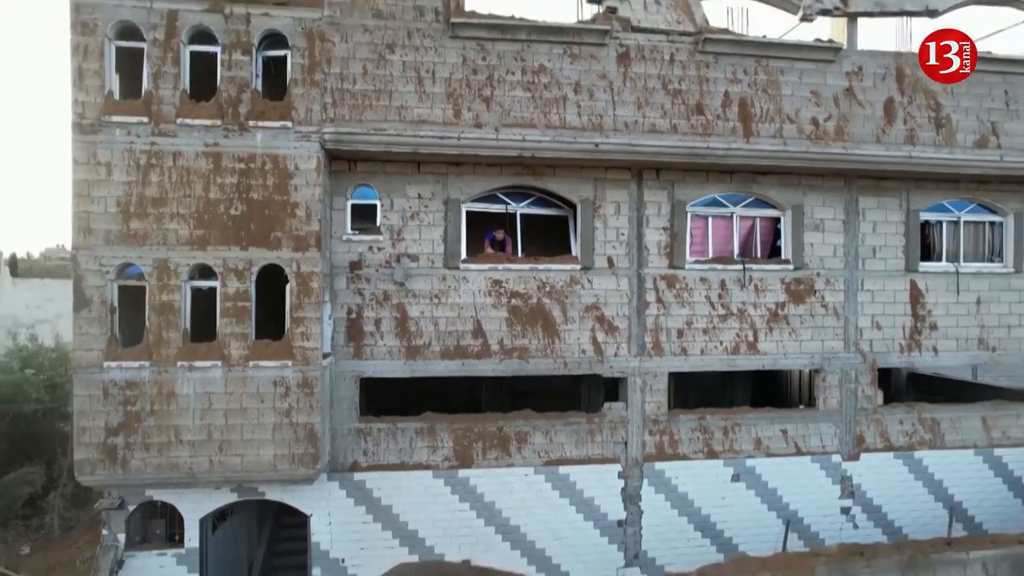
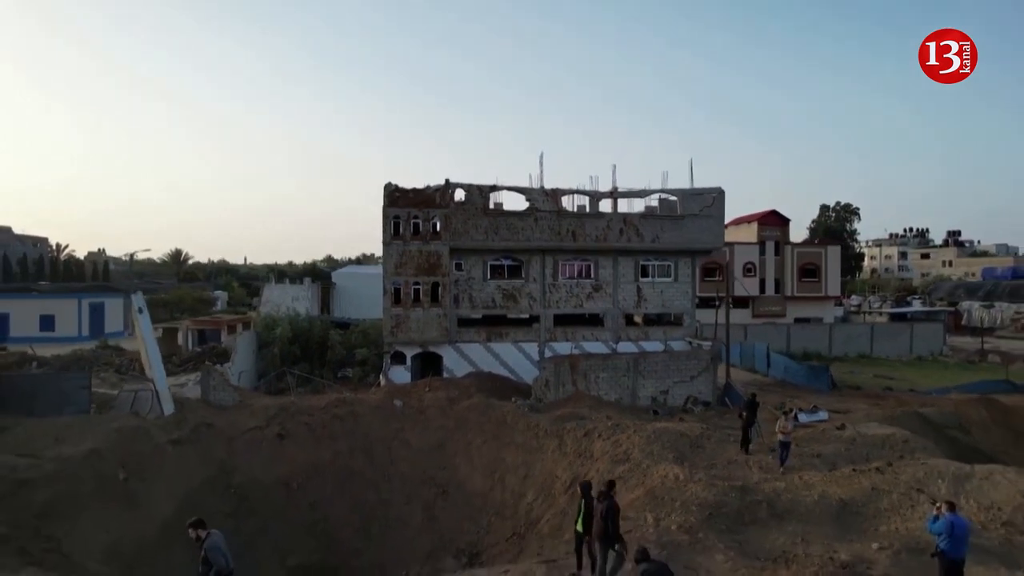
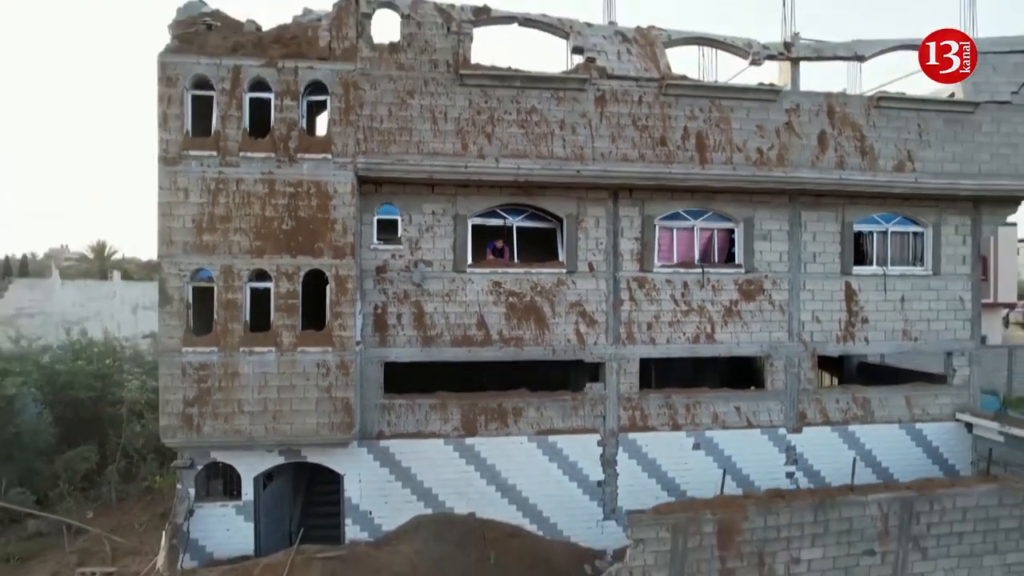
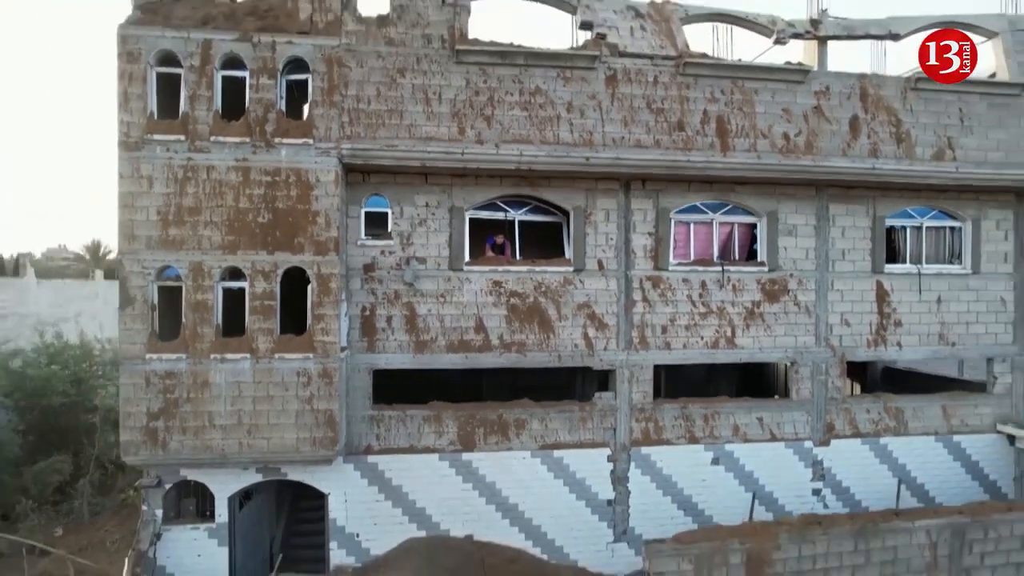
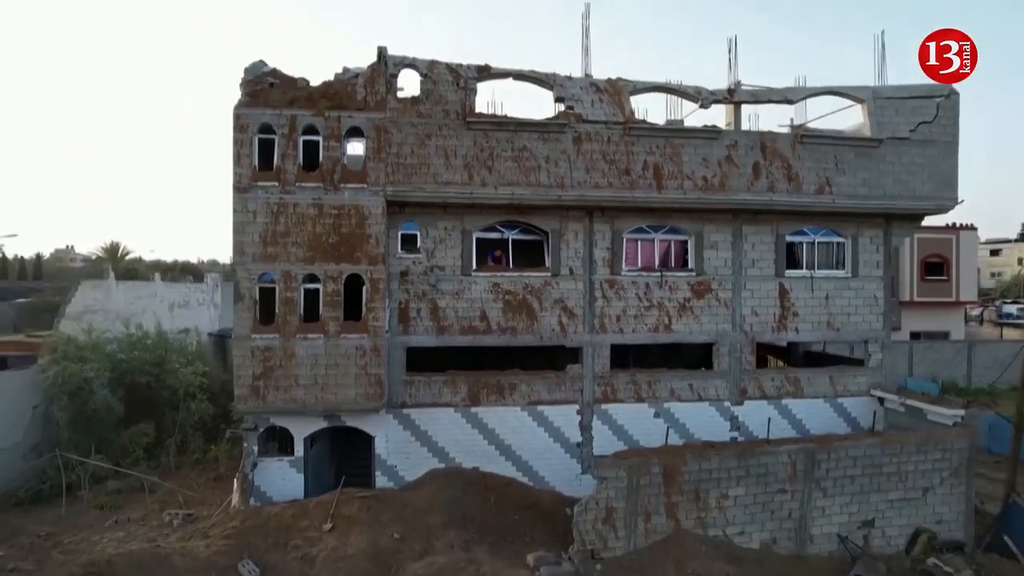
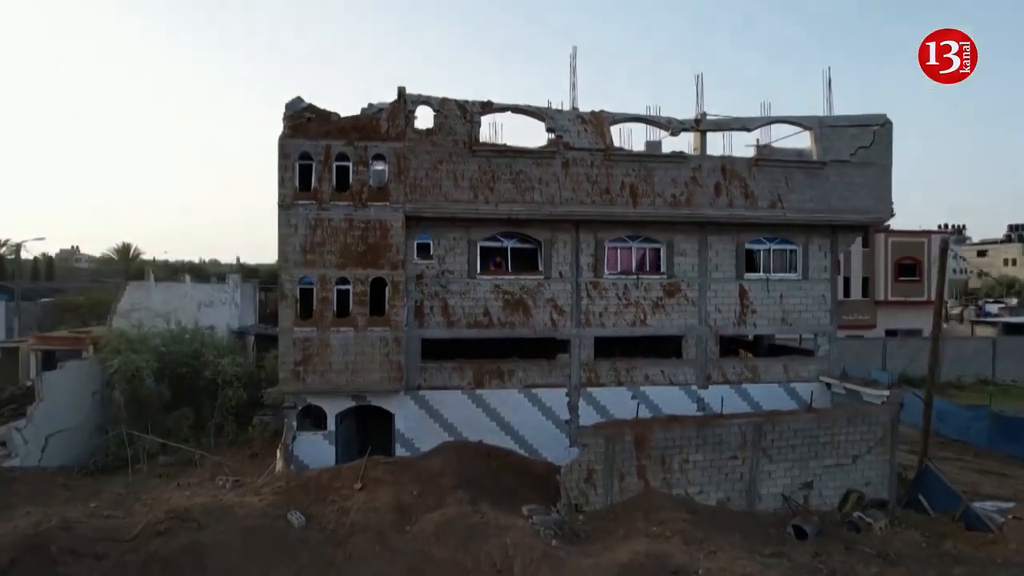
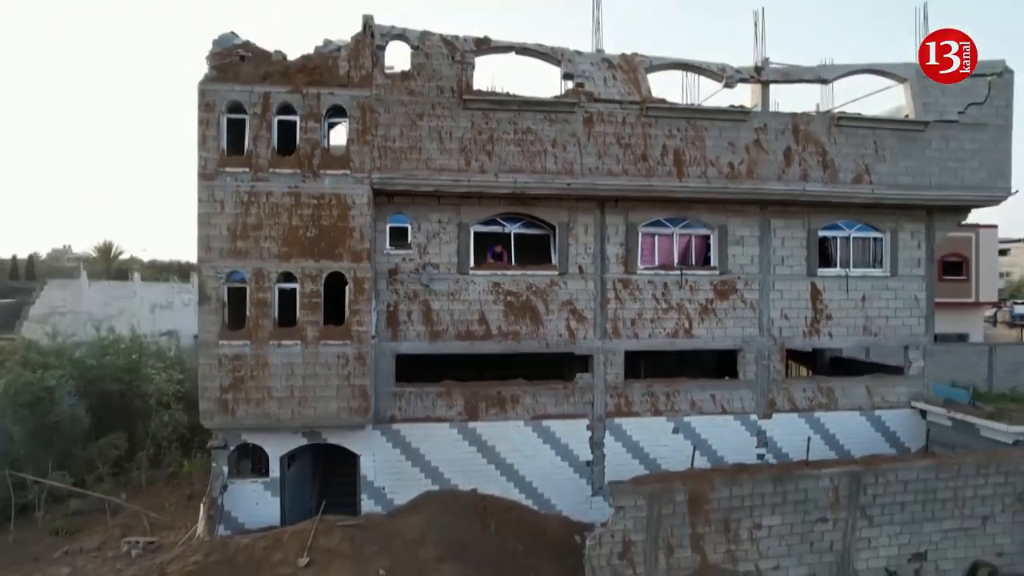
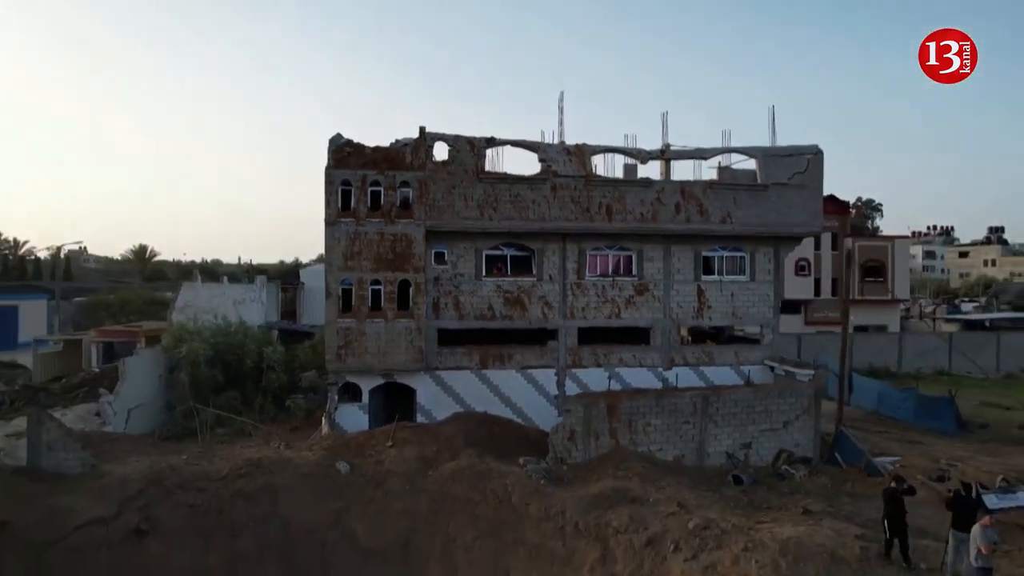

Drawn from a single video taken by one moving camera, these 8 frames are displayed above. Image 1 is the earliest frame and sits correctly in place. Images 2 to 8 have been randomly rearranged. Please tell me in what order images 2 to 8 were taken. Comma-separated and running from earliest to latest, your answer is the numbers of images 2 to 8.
4, 3, 7, 5, 6, 8, 2
